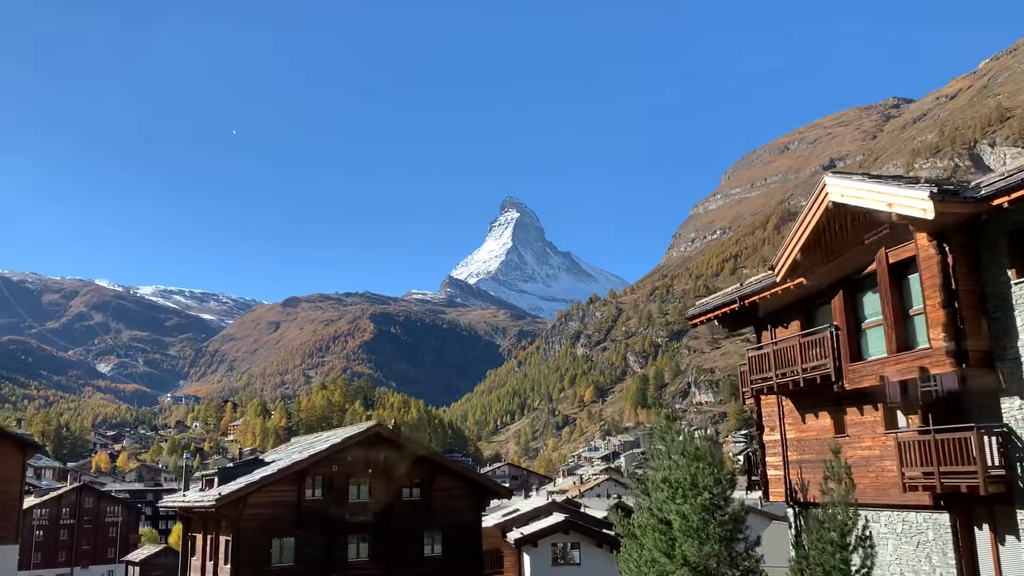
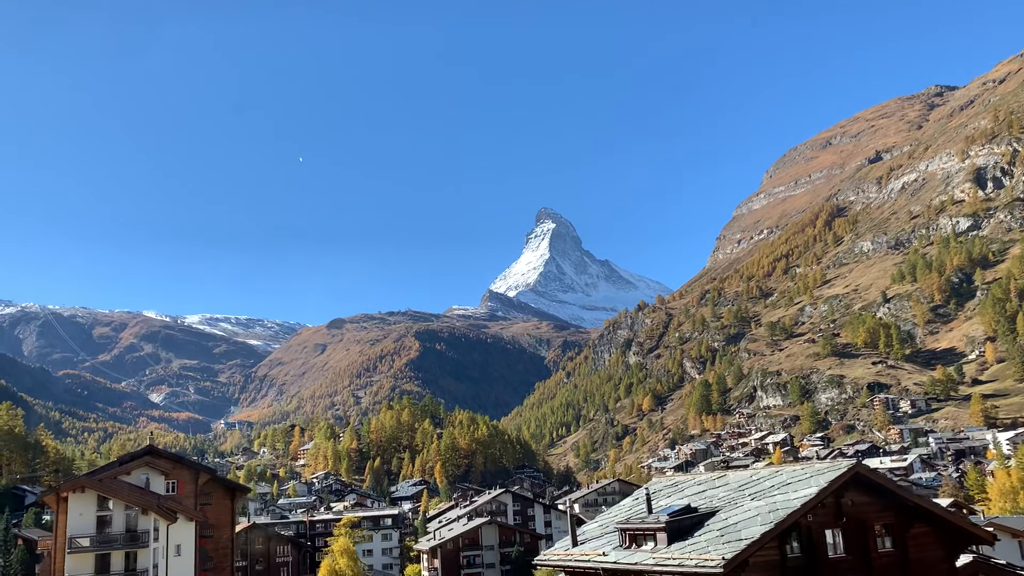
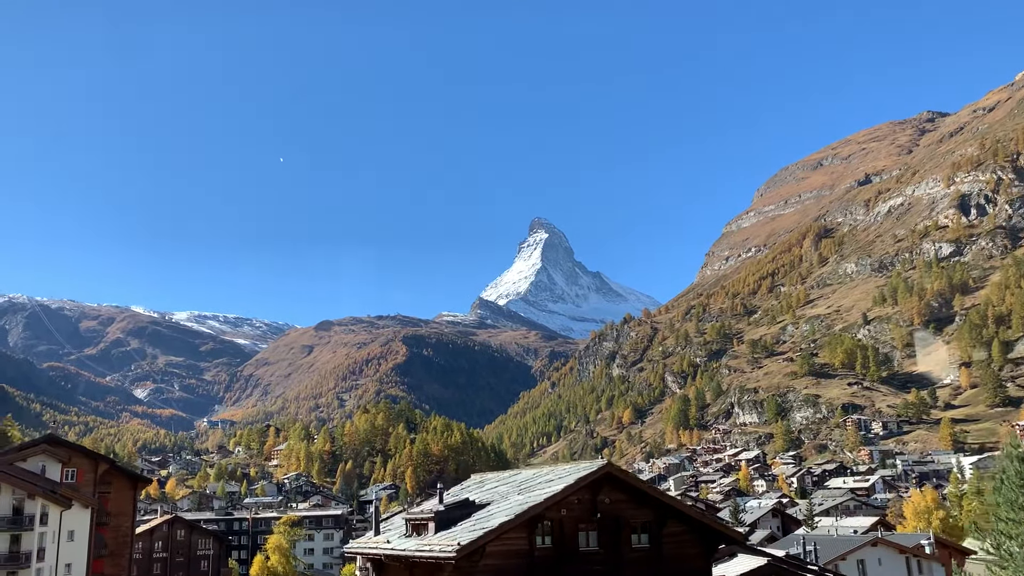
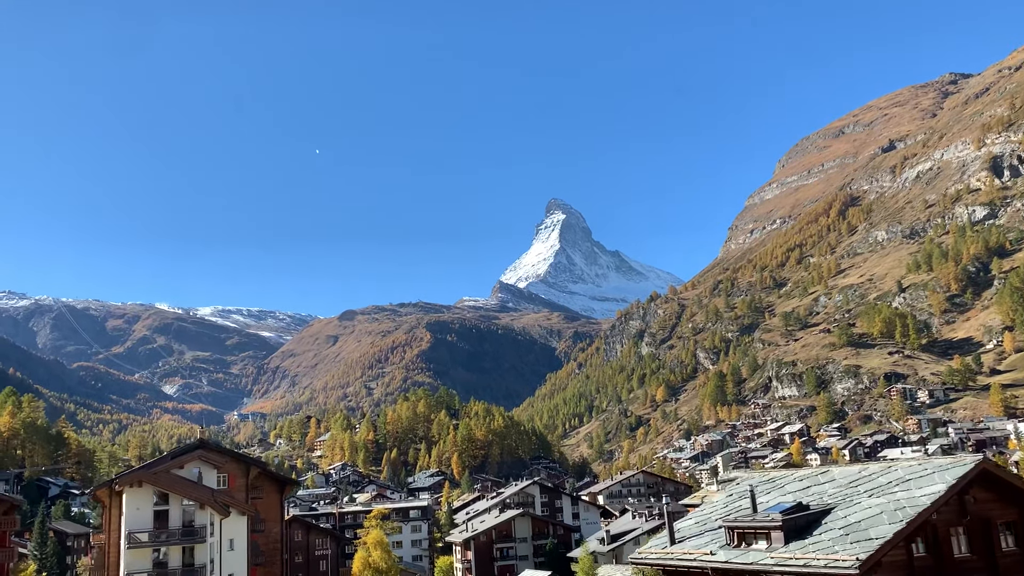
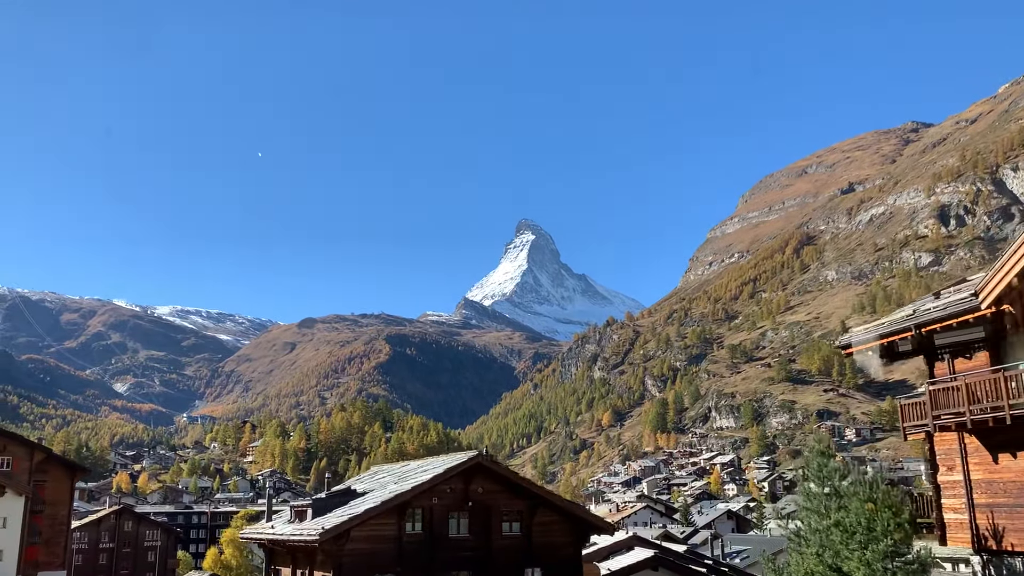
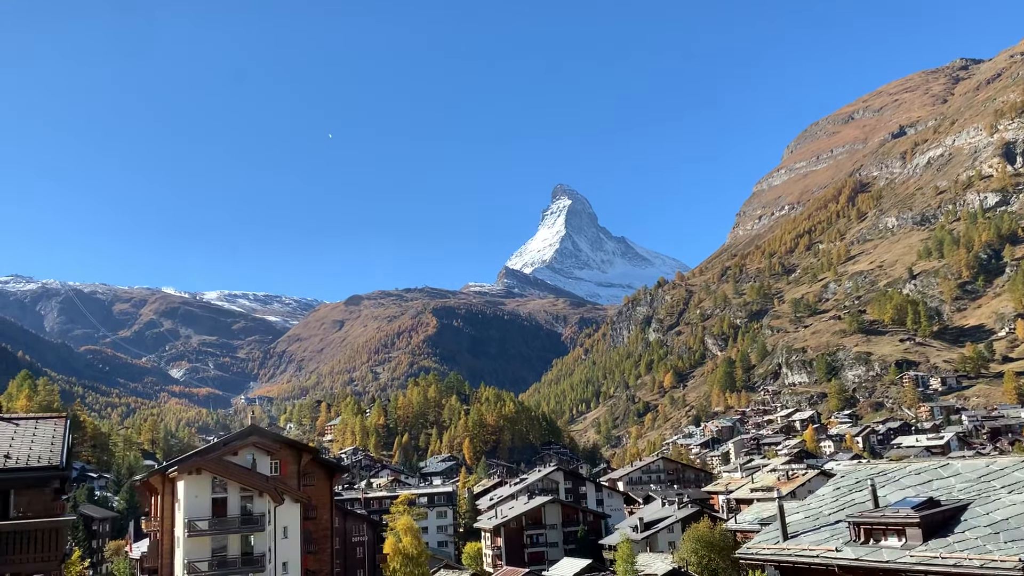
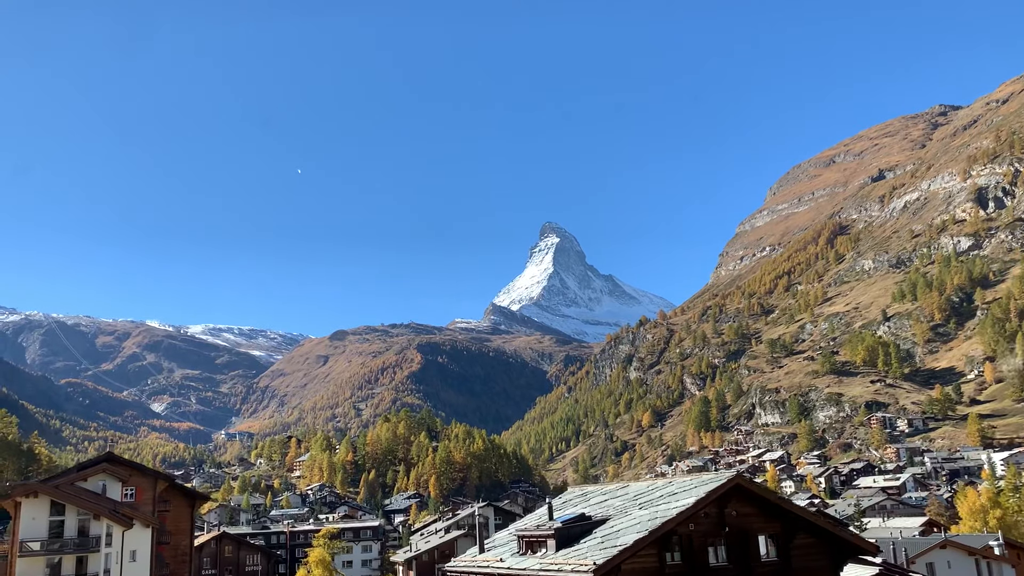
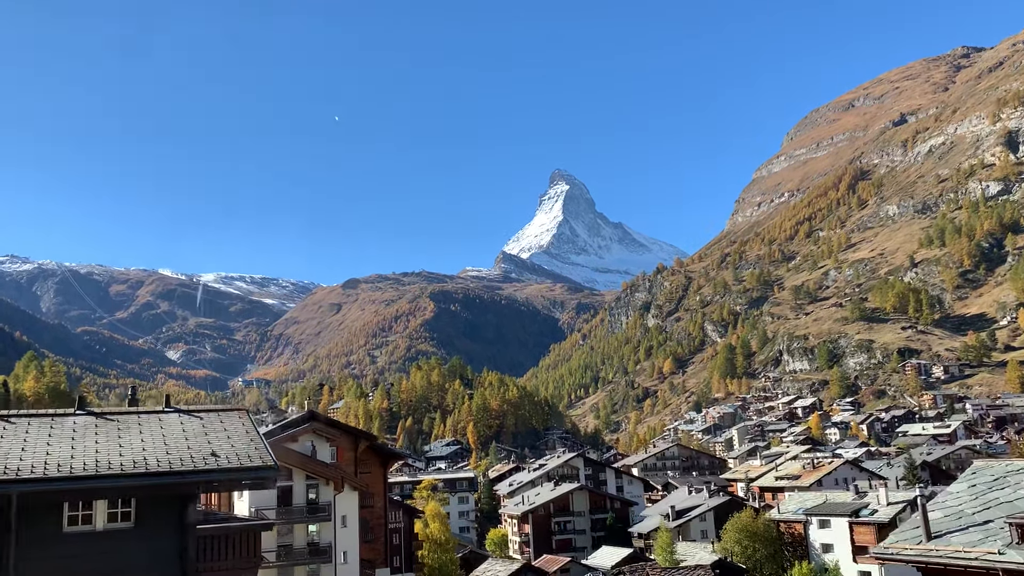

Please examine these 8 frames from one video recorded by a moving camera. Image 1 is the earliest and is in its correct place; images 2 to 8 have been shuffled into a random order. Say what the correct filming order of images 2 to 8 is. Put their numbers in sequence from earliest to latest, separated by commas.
5, 3, 7, 2, 4, 6, 8
